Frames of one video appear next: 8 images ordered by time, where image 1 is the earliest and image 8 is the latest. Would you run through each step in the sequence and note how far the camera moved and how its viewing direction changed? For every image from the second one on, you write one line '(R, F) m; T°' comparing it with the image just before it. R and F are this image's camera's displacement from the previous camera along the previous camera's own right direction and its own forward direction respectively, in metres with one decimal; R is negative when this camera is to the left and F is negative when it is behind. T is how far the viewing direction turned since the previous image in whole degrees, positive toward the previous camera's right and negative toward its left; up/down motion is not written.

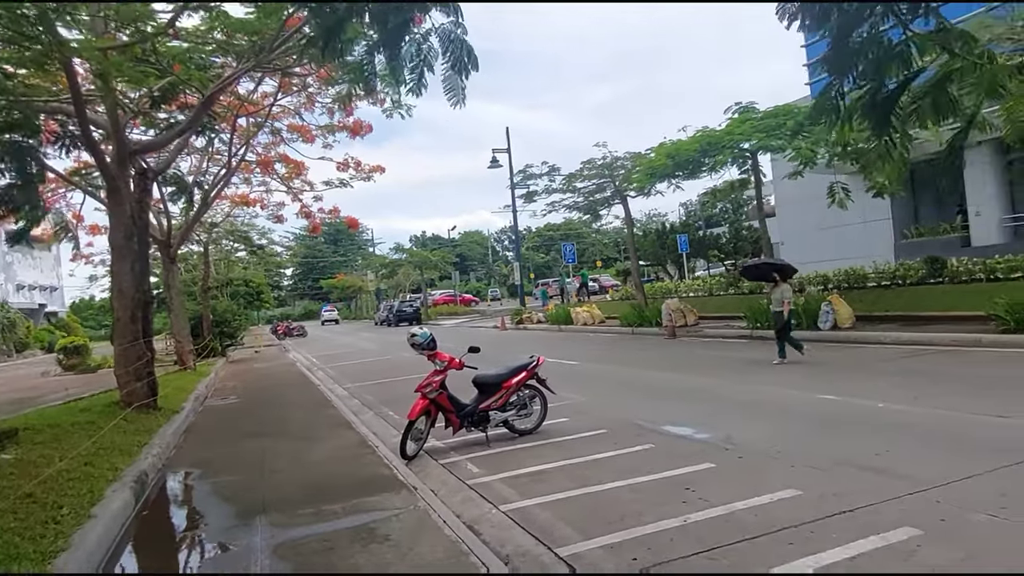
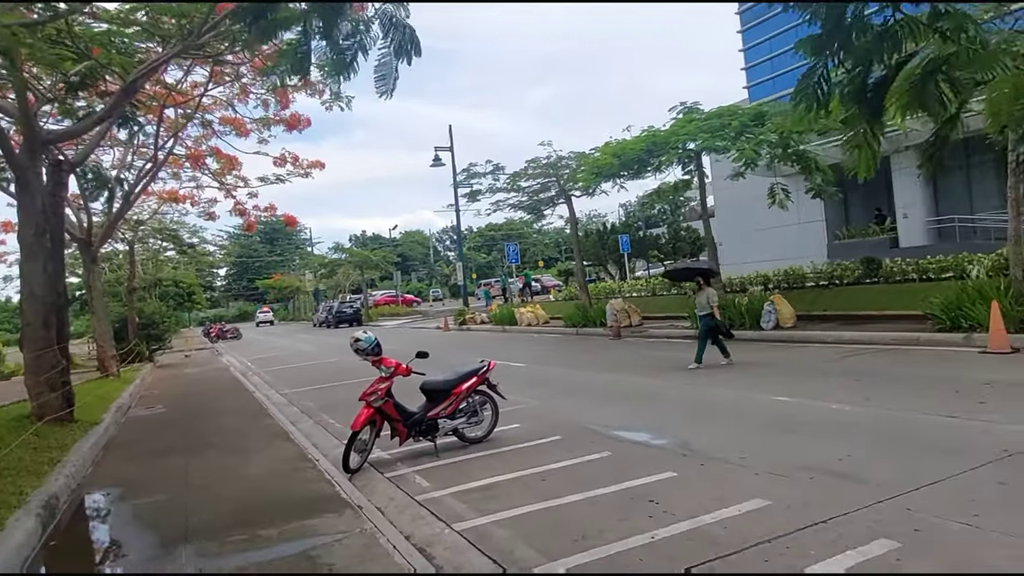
(-0.1, +0.4) m; +5°
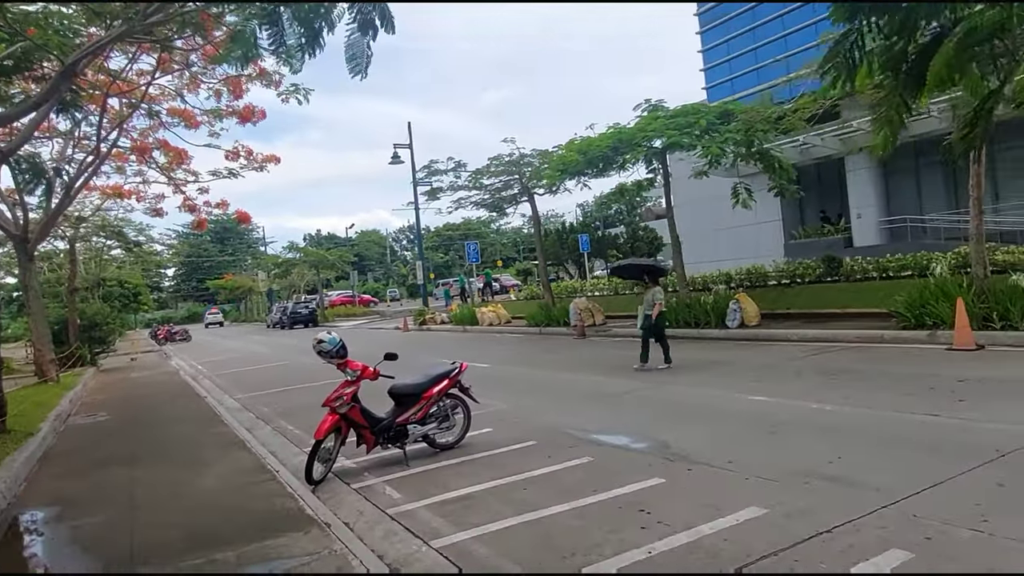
(-0.2, +0.4) m; +4°
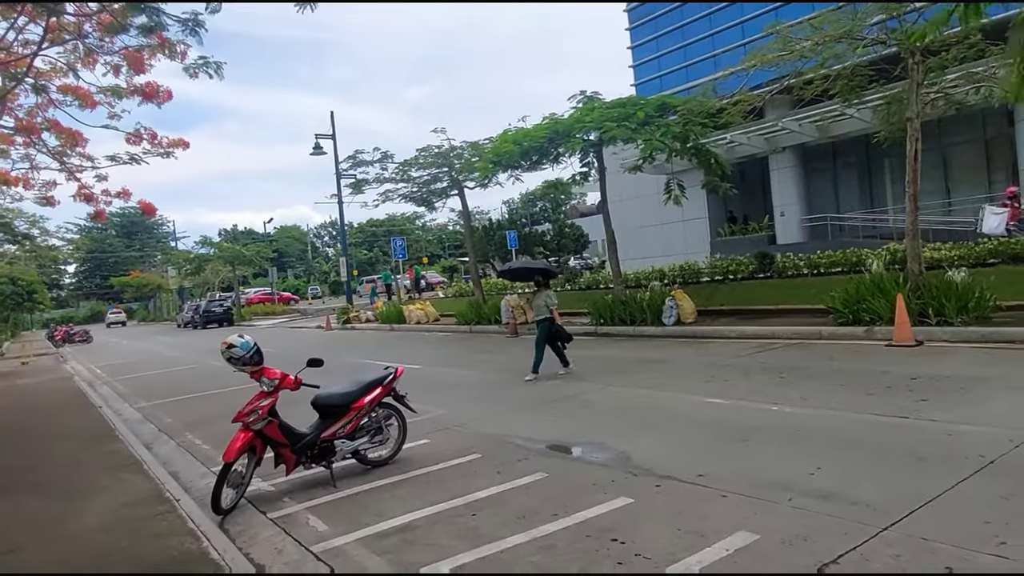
(-0.2, +0.8) m; +6°
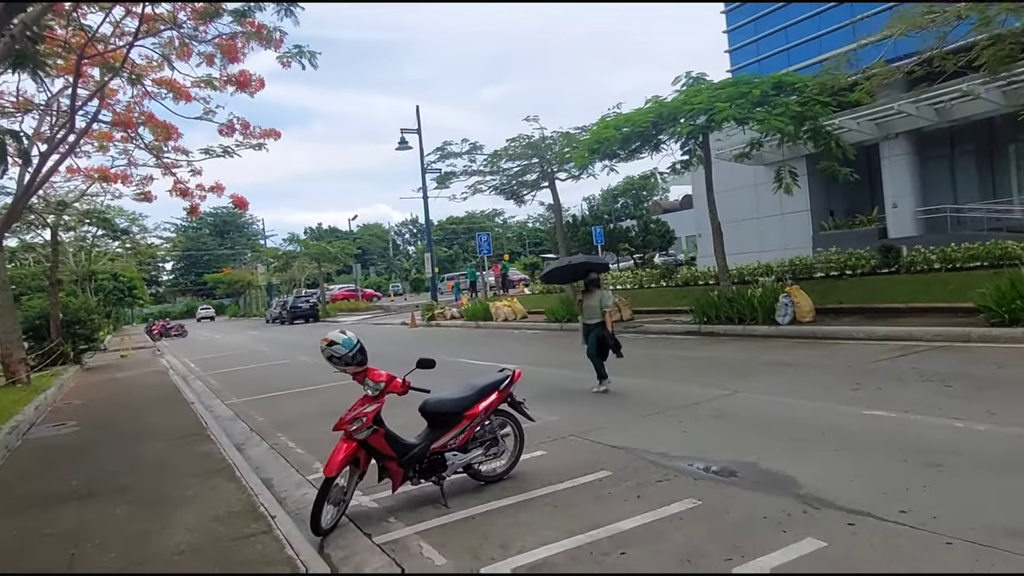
(-0.5, +0.9) m; -6°
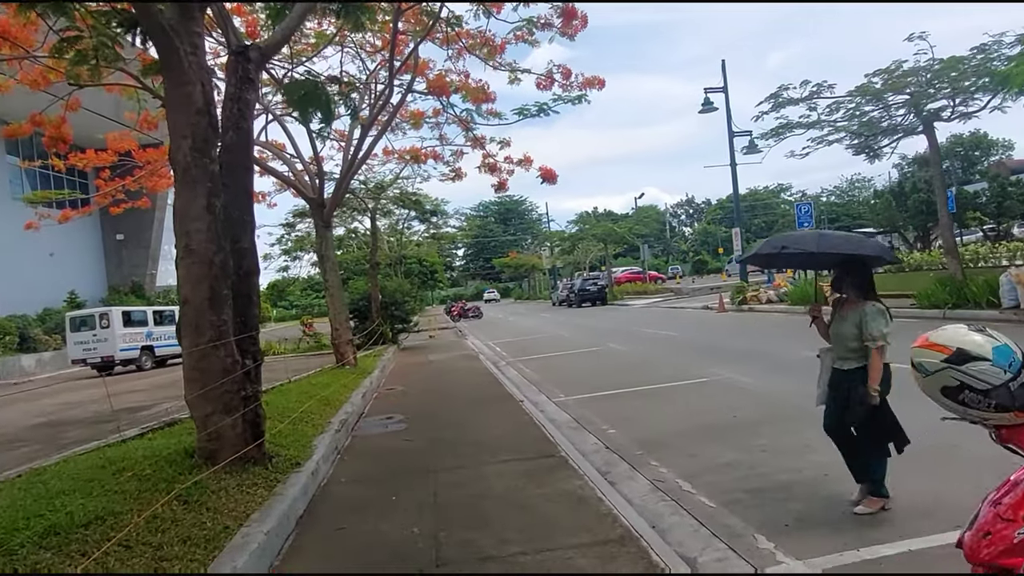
(-1.7, +2.5) m; -22°
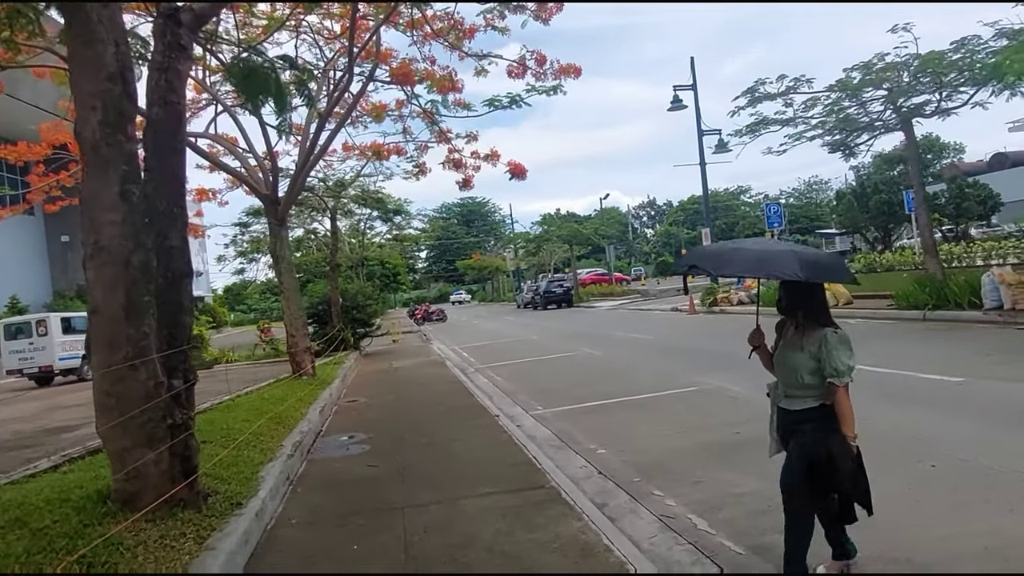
(-0.1, +0.9) m; +3°
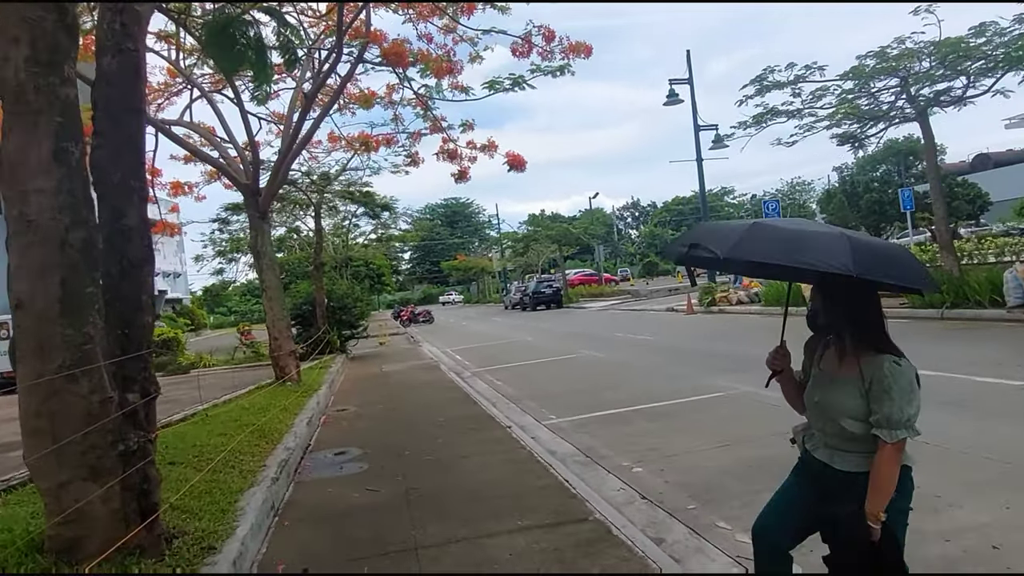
(-0.3, +0.9) m; +1°
